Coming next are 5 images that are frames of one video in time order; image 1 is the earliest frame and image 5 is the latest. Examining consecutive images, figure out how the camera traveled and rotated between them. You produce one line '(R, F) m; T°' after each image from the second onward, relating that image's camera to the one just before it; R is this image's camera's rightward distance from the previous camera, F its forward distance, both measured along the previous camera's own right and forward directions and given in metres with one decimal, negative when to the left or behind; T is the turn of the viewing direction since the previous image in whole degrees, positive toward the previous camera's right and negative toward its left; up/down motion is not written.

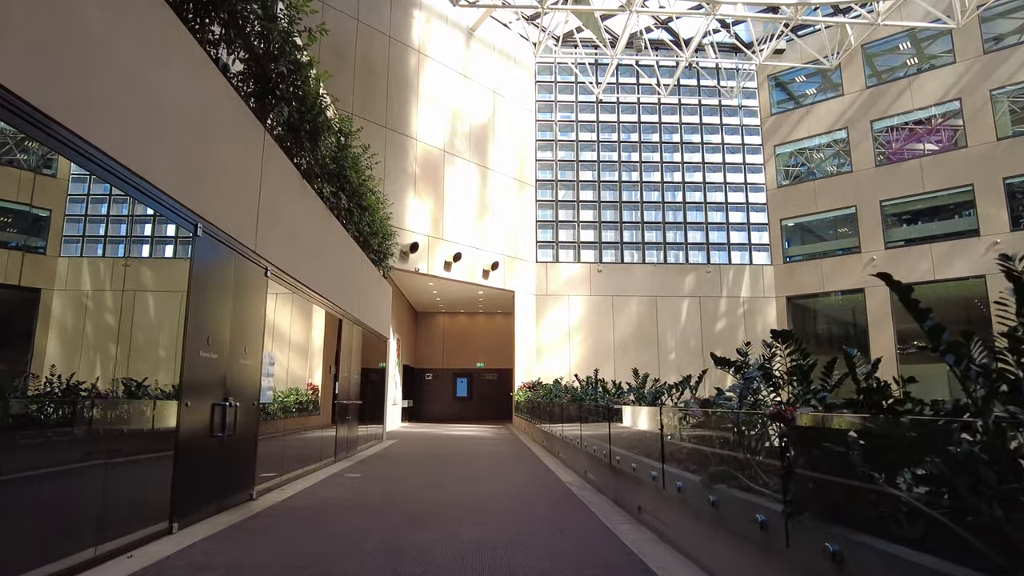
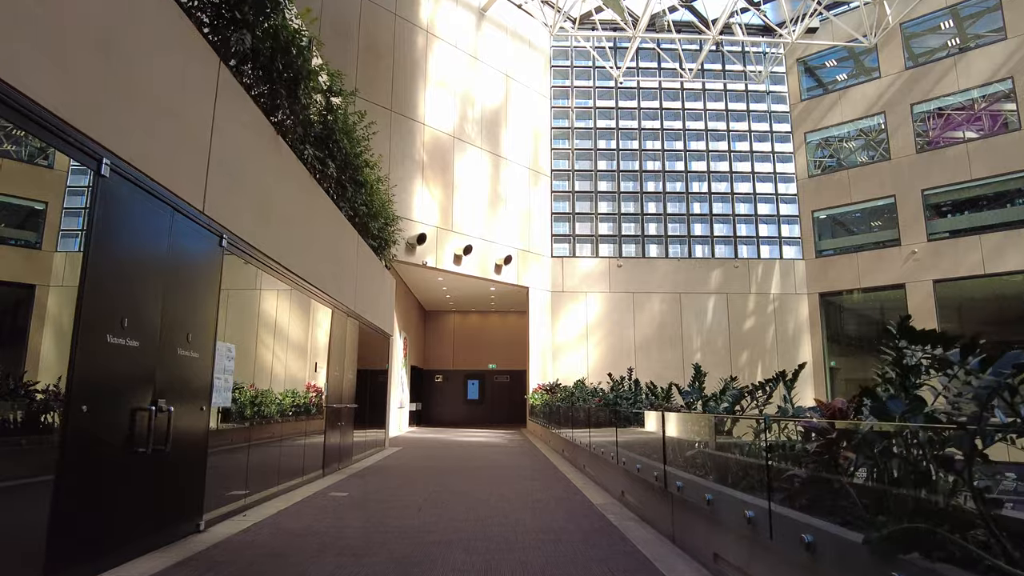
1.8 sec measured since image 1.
(-0.1, +1.3) m; -1°
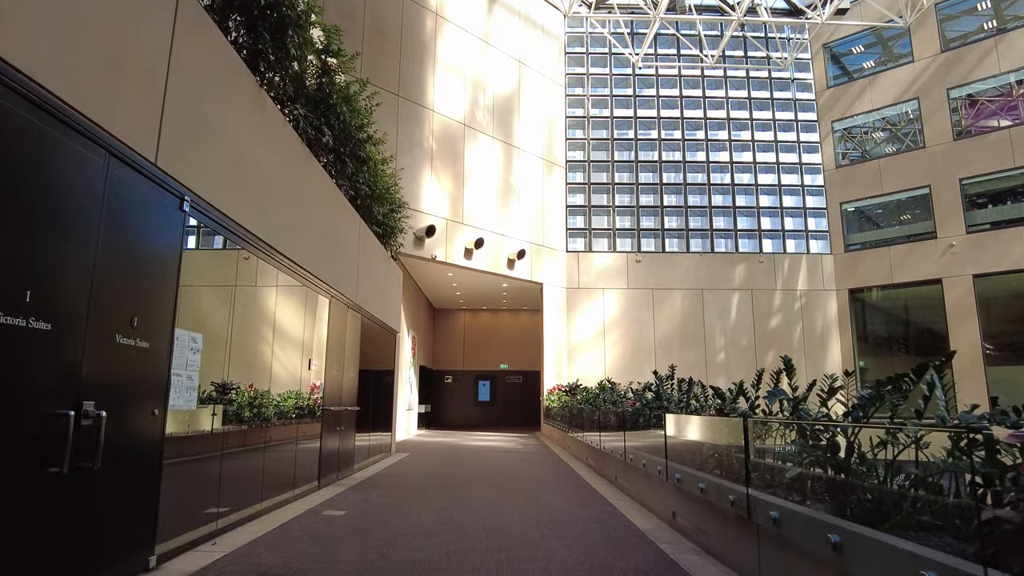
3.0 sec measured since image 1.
(-0.1, +0.9) m; -1°
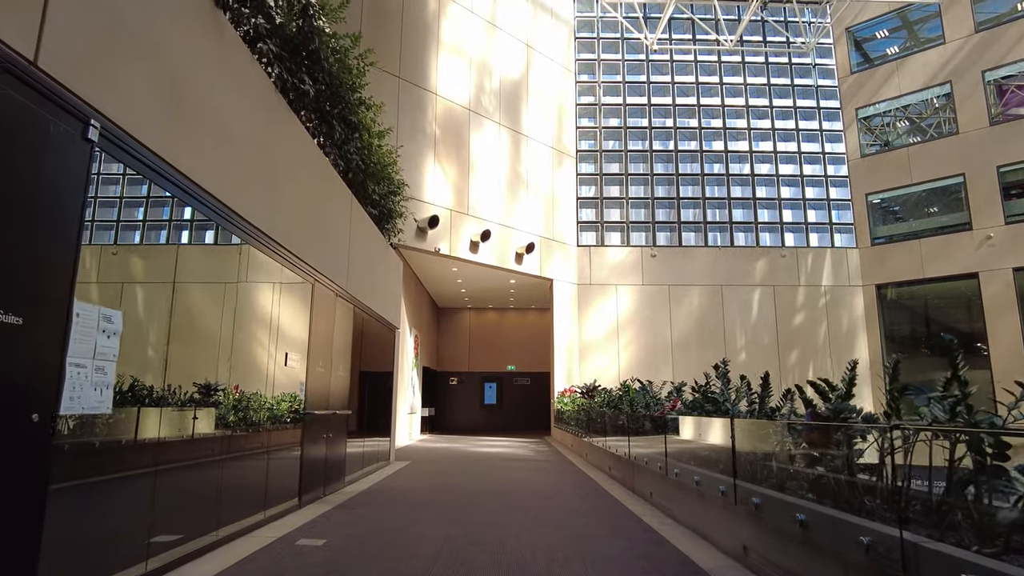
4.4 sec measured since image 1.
(-0.1, +1.0) m; 0°
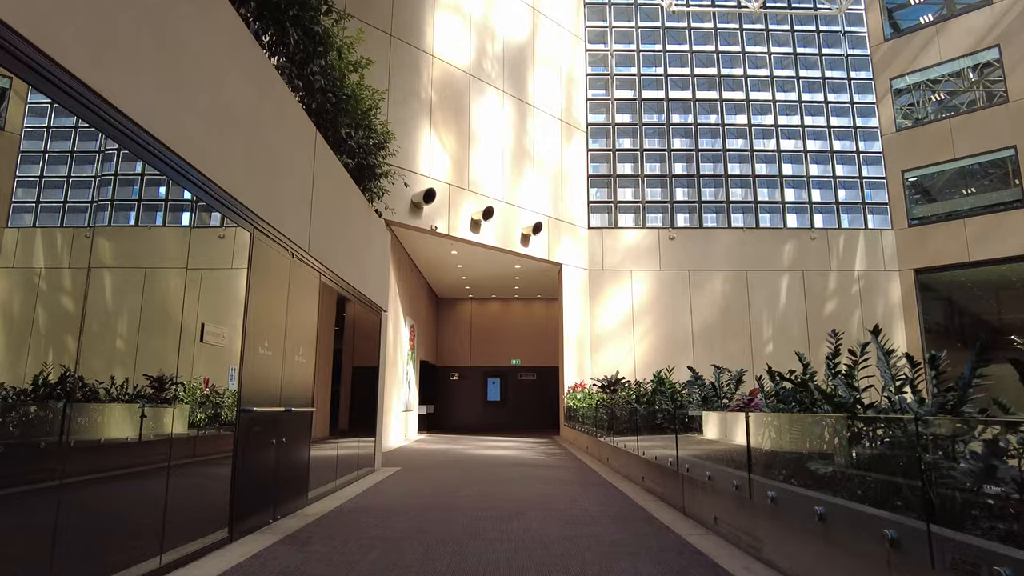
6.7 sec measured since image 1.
(-0.1, +1.5) m; 0°
